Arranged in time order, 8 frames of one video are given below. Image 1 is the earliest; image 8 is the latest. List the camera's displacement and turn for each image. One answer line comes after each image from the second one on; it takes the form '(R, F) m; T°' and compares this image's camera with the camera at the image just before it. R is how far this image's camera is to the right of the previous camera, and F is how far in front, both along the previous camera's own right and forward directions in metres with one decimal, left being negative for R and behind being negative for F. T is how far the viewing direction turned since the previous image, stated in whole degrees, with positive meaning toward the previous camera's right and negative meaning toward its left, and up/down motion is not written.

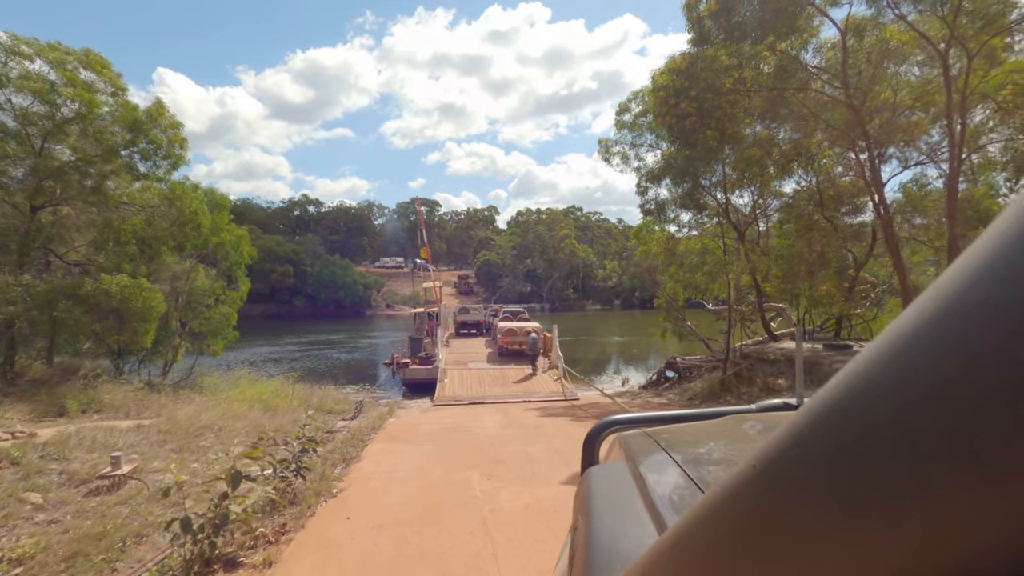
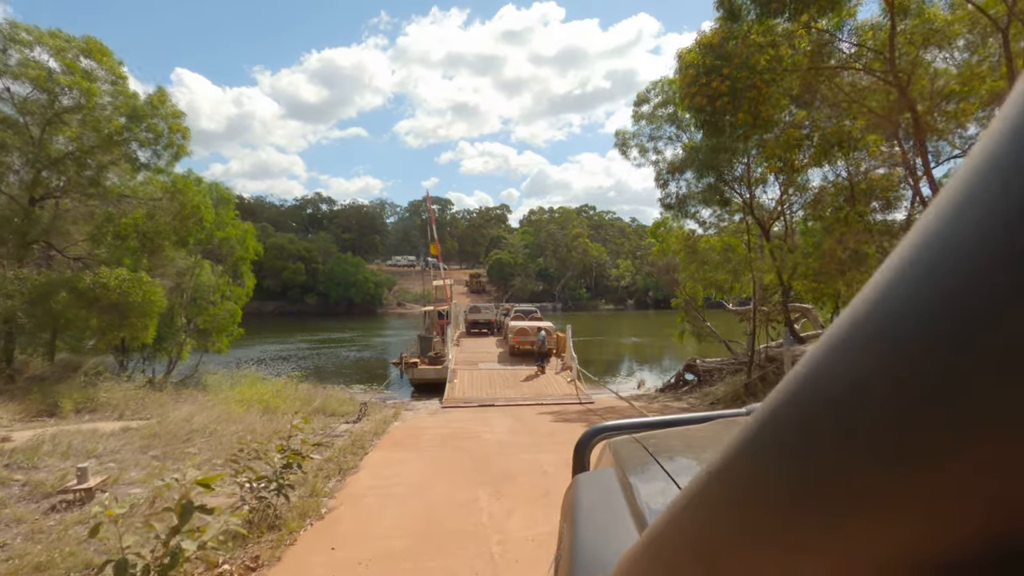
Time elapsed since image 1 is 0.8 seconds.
(0.0, +0.6) m; -1°
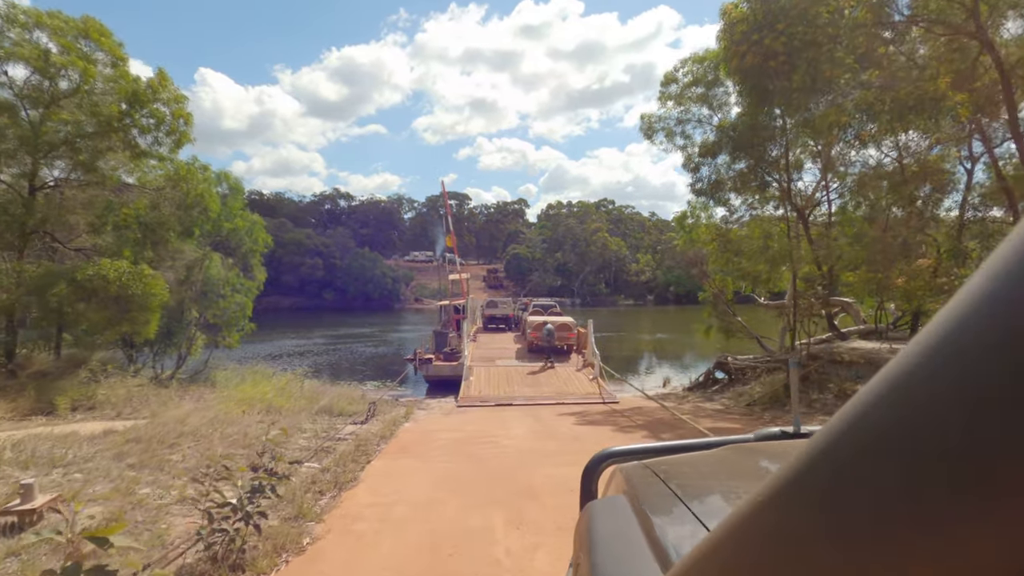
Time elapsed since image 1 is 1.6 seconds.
(0.0, +0.8) m; -2°
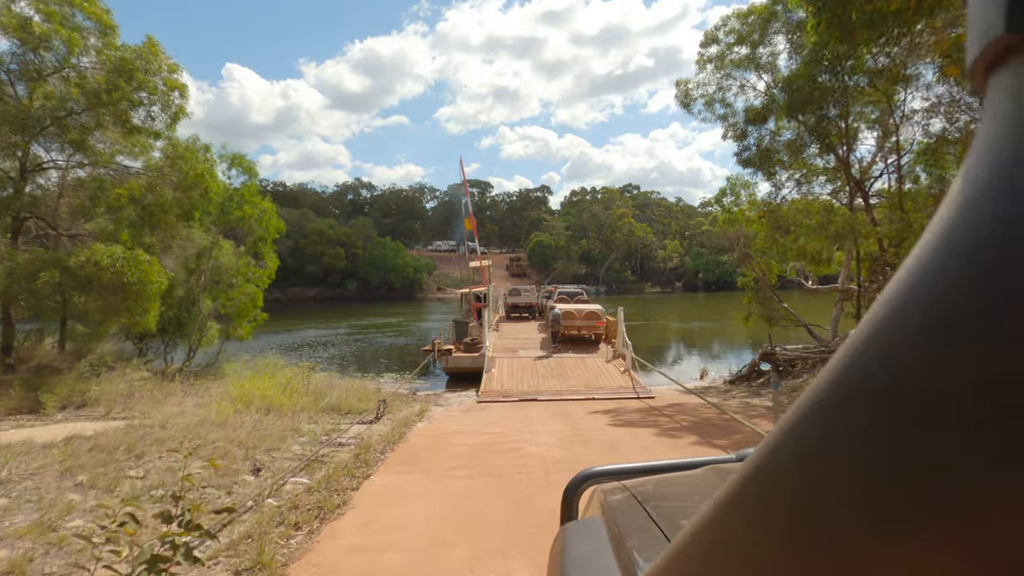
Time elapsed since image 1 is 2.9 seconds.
(0.0, +1.1) m; -2°
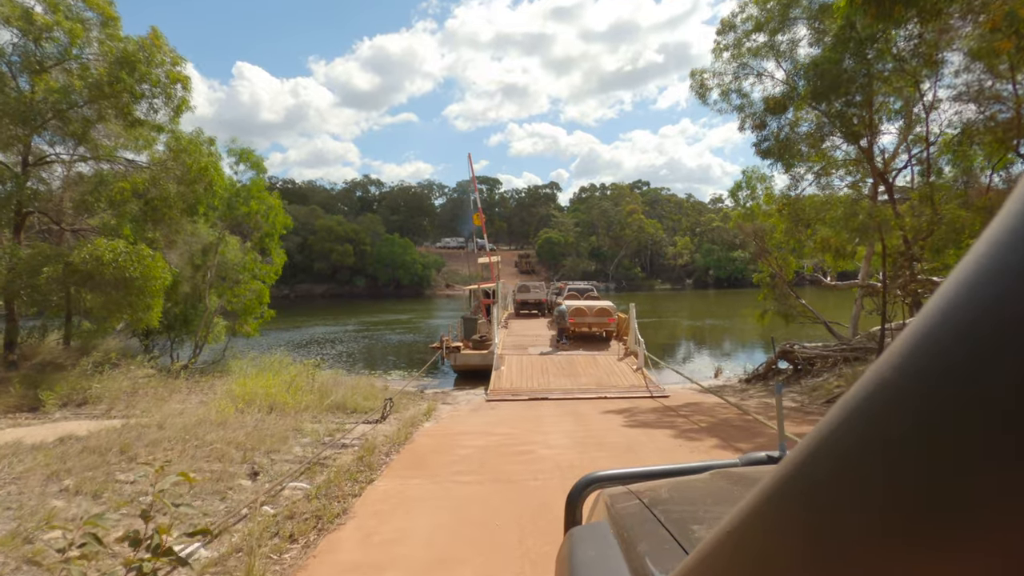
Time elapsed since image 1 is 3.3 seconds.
(0.0, +0.3) m; -1°
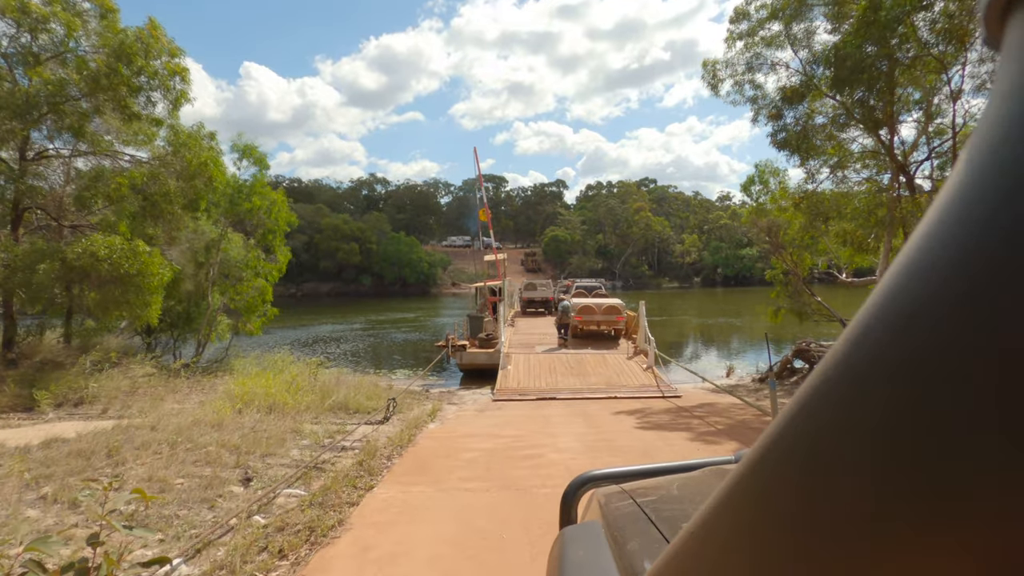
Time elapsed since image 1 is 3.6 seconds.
(0.0, +0.3) m; -1°
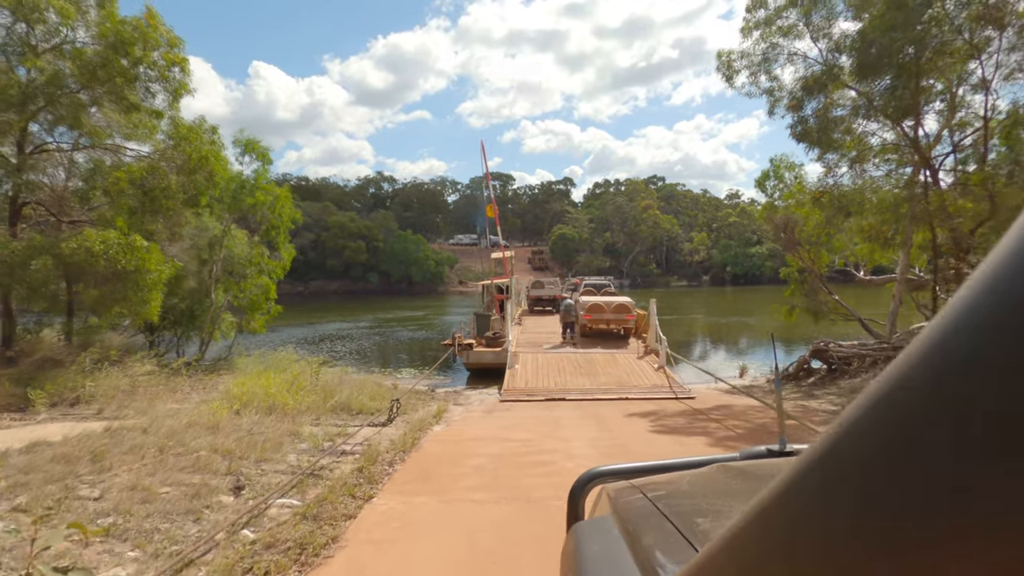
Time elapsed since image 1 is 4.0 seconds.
(0.0, +0.3) m; -1°
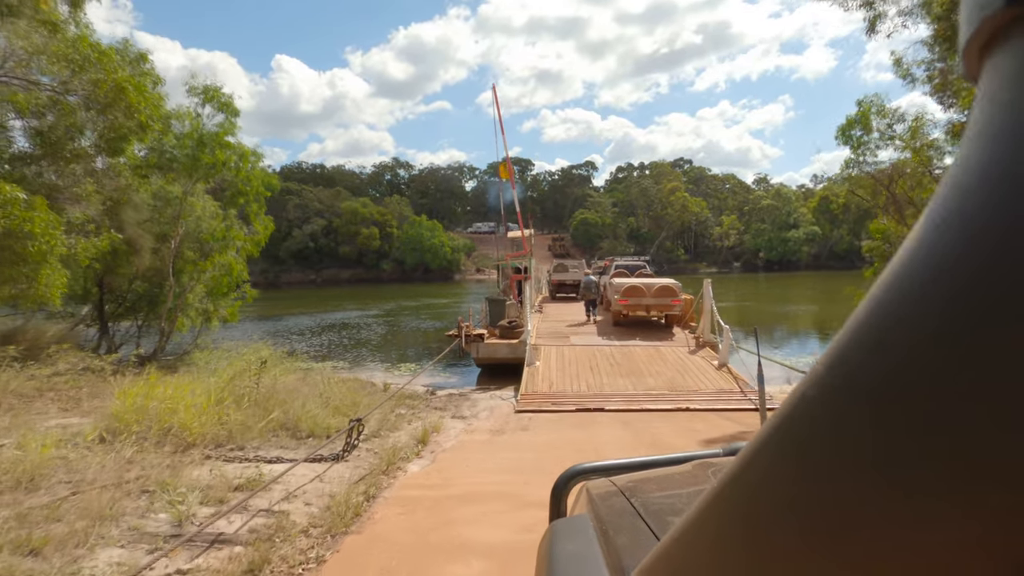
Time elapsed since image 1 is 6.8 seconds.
(0.0, +2.8) m; -2°
